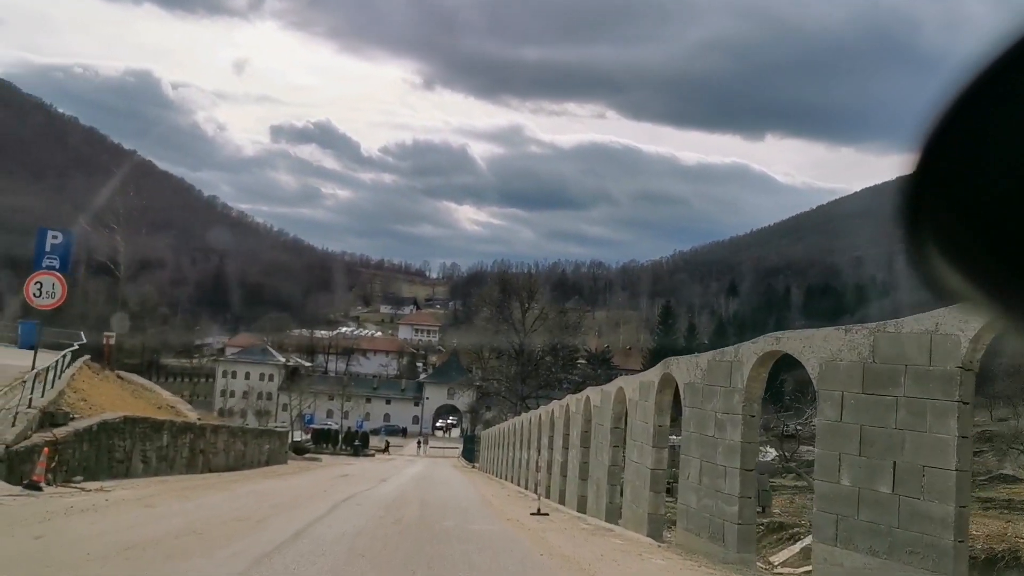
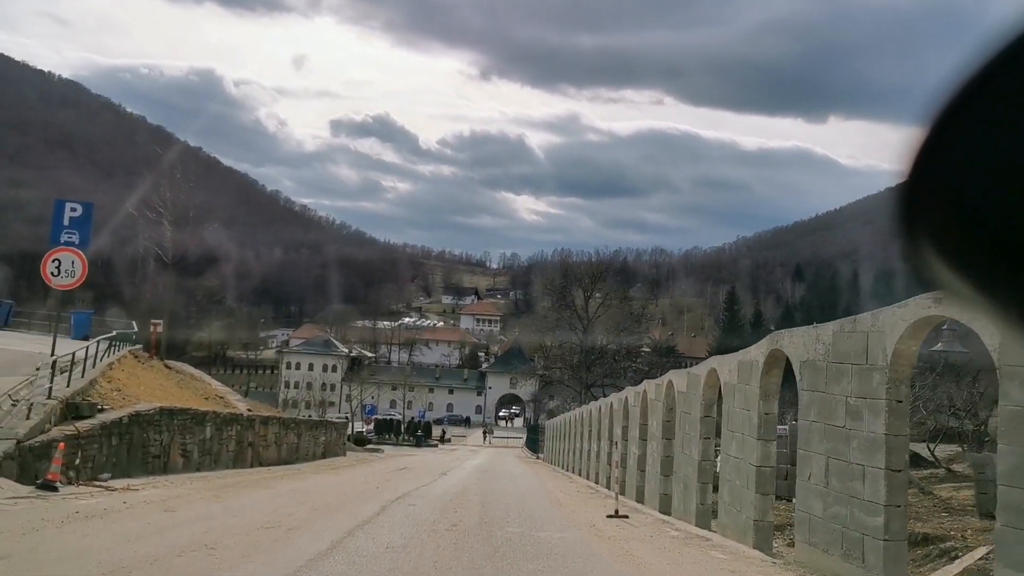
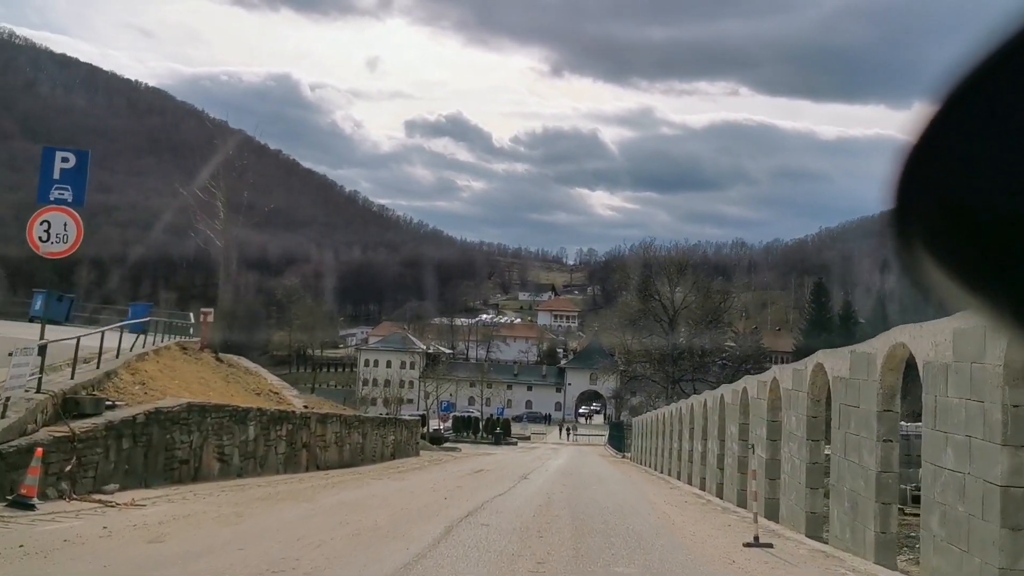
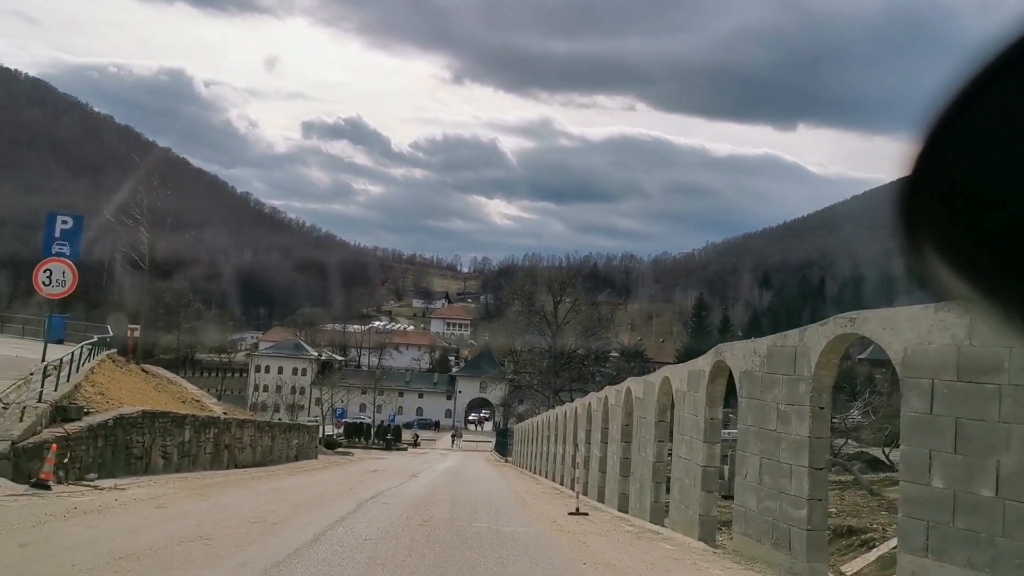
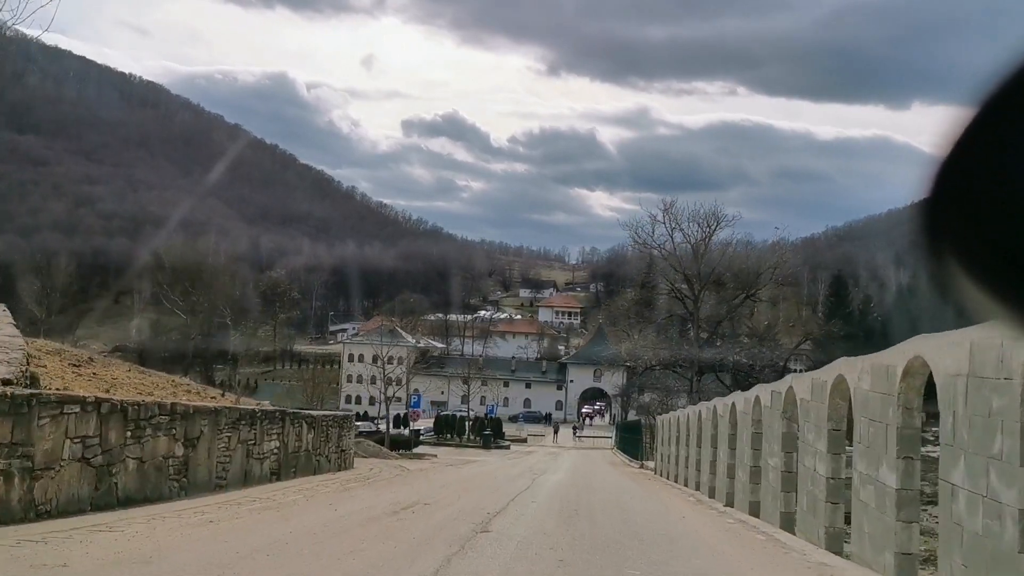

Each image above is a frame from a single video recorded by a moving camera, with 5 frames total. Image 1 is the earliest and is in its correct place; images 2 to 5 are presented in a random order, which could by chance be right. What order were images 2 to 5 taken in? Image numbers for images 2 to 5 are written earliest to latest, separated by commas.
4, 2, 3, 5
